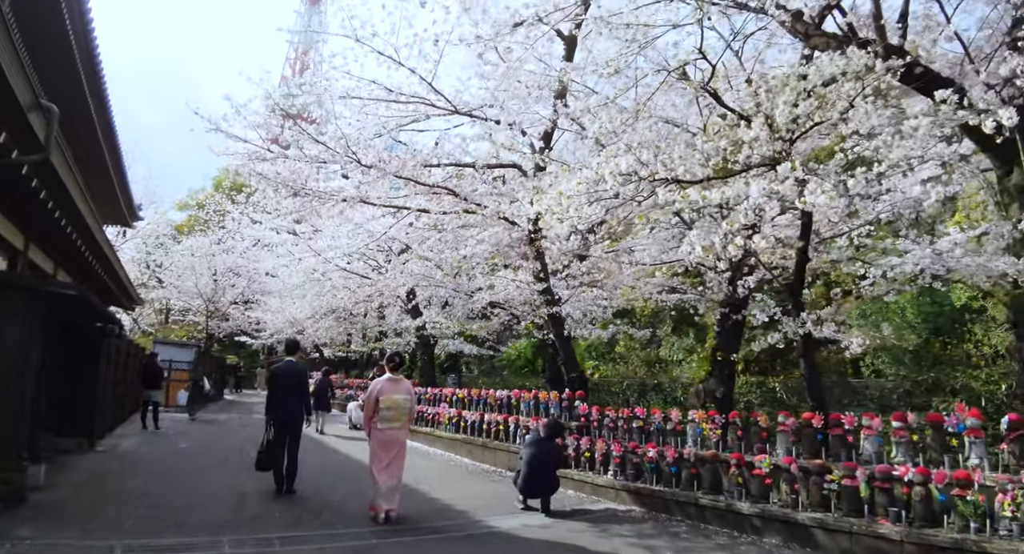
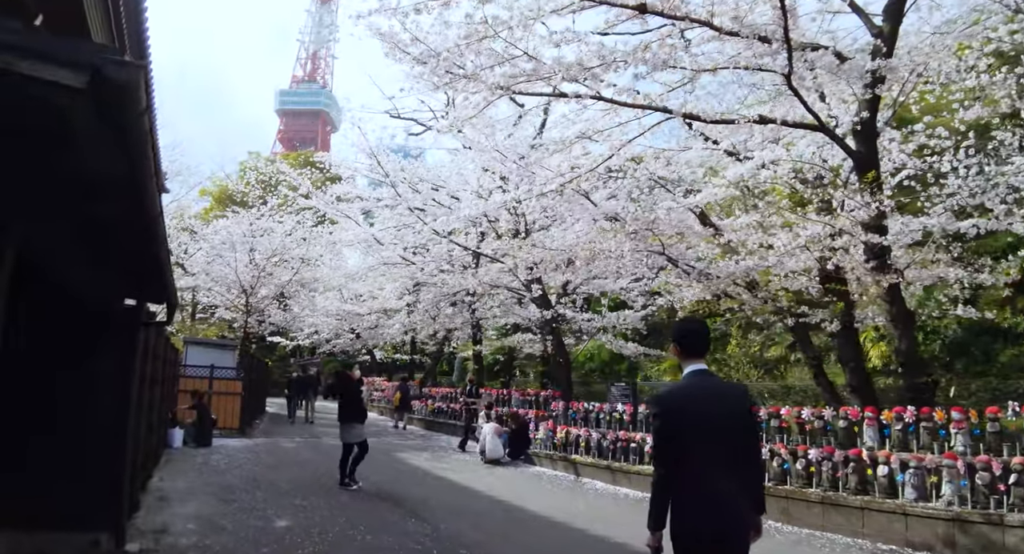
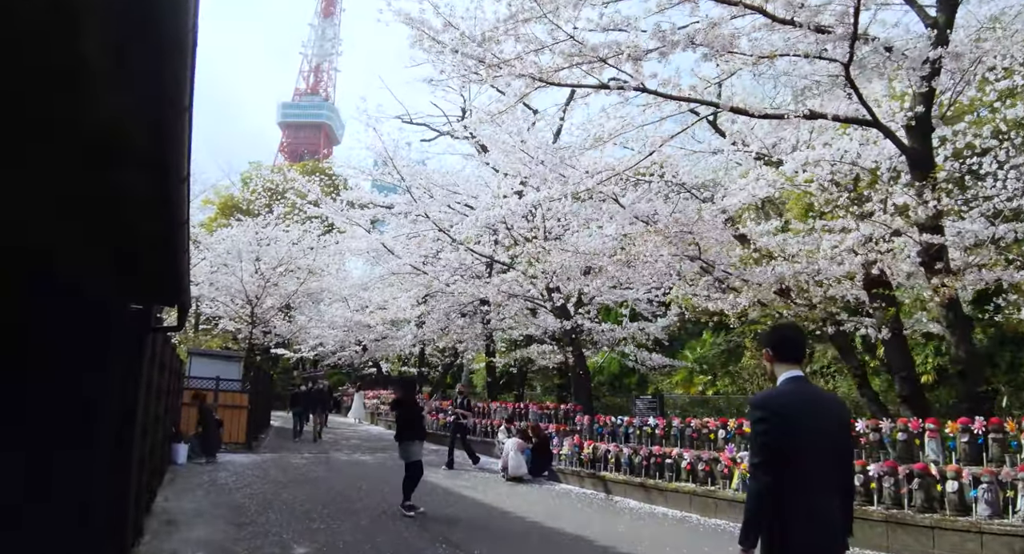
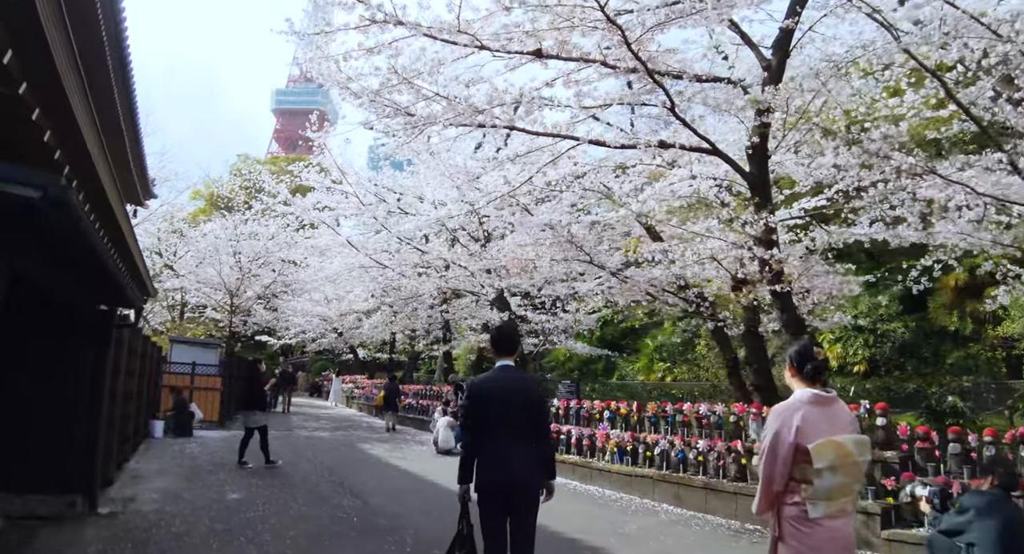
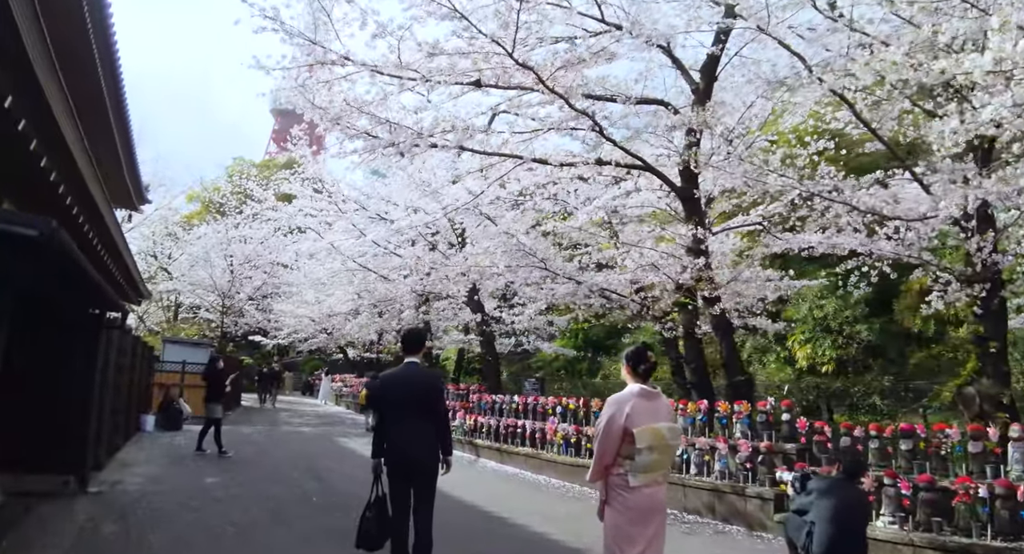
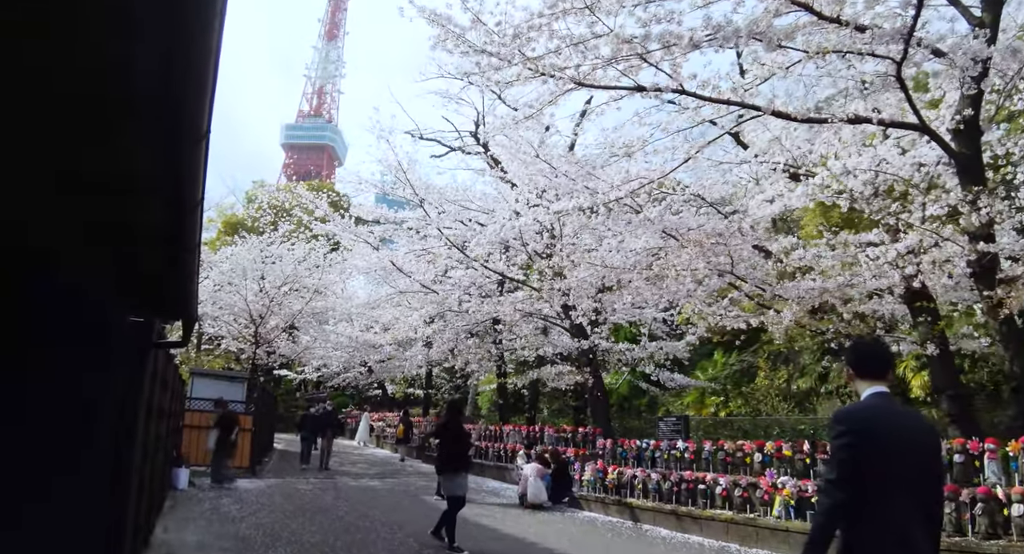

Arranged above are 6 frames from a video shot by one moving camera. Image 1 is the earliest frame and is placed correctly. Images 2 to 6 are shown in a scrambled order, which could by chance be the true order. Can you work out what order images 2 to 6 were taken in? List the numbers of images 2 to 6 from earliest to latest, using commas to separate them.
5, 4, 2, 3, 6
